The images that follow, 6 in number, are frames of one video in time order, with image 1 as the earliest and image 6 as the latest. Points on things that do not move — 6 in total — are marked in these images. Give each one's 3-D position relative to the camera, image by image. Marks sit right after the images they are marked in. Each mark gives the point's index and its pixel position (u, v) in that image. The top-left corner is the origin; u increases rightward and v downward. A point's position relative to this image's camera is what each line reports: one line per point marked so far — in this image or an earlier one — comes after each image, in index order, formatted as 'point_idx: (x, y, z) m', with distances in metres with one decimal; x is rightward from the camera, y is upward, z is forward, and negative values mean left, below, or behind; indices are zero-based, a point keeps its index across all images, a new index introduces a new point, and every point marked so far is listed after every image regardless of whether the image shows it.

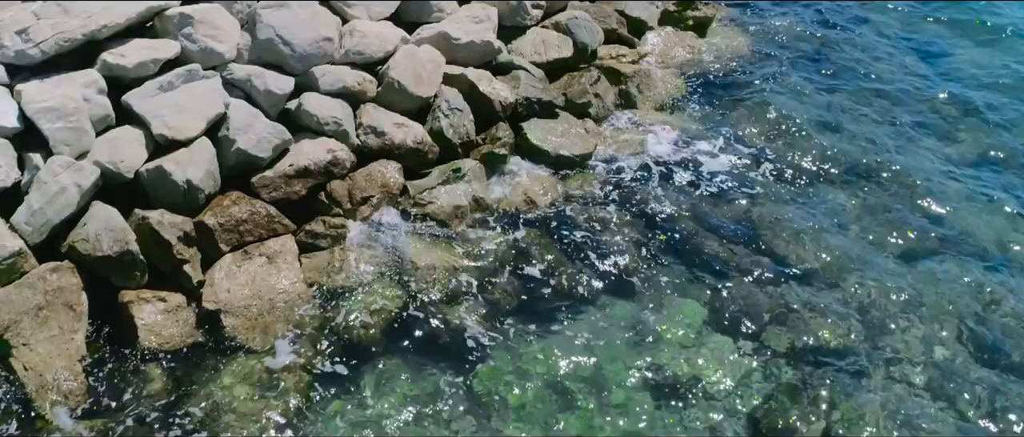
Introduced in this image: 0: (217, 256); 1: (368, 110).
0: (-2.6, -0.3, +8.8) m
1: (-1.5, +1.1, +10.0) m
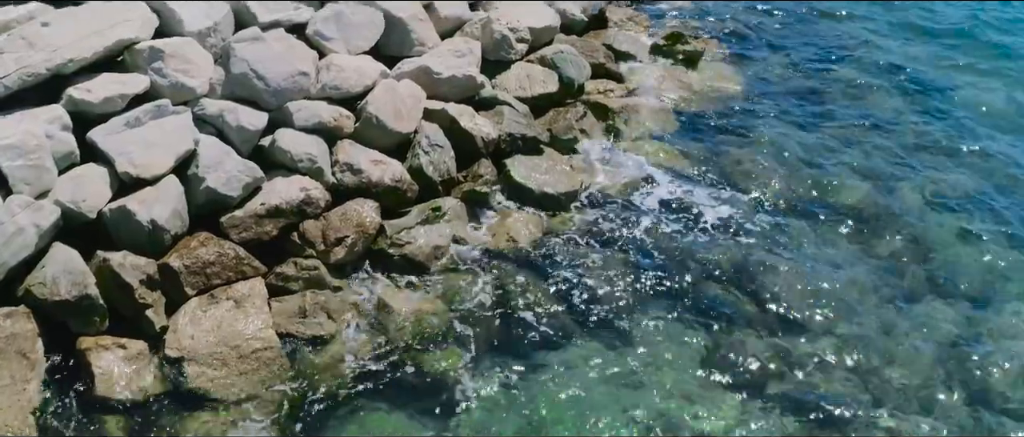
0: (-2.8, -0.7, +8.4) m
1: (-1.6, +0.7, +9.6) m
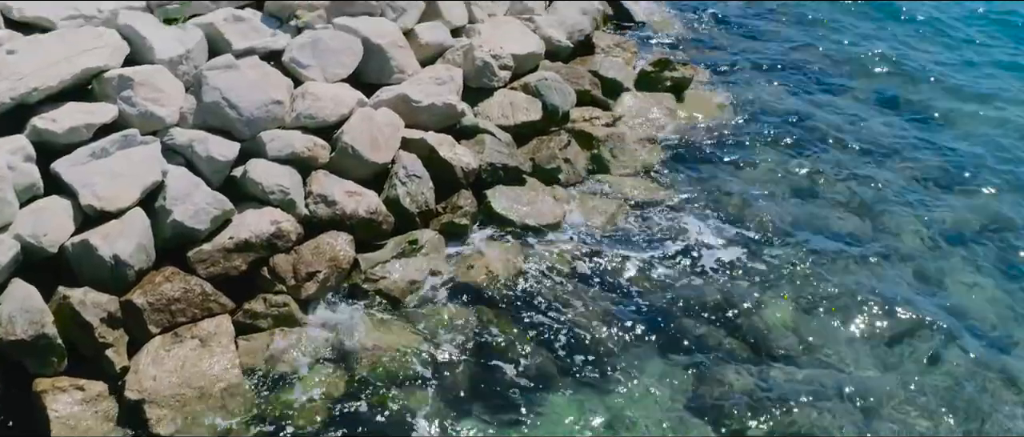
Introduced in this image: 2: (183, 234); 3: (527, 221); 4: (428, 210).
0: (-3.0, -1.0, +8.1) m
1: (-1.8, +0.4, +9.3) m
2: (-2.9, -0.1, +8.6) m
3: (+0.2, 0.0, +9.7) m
4: (-0.8, +0.1, +9.6) m
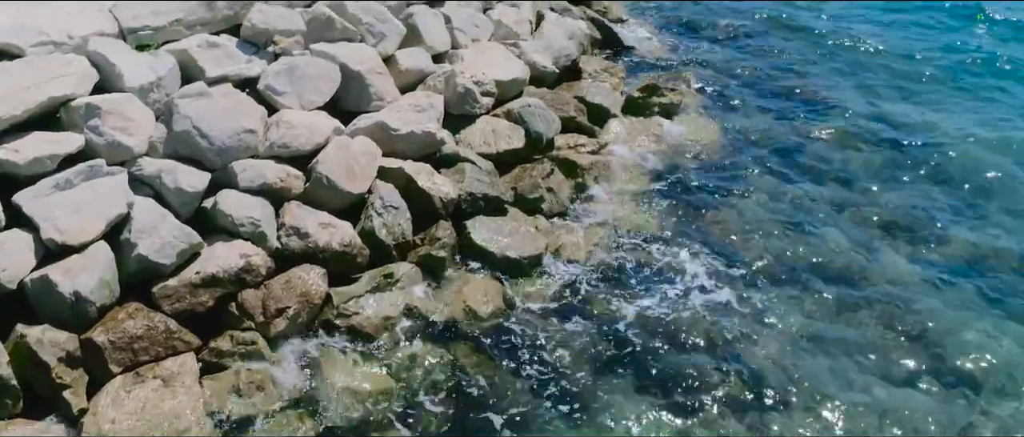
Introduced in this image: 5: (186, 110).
0: (-3.2, -1.3, +7.7) m
1: (-2.0, +0.1, +9.0) m
2: (-3.1, -0.4, +8.2) m
3: (0.0, -0.3, +9.4) m
4: (-1.0, -0.2, +9.3) m
5: (-3.1, +1.0, +9.3) m
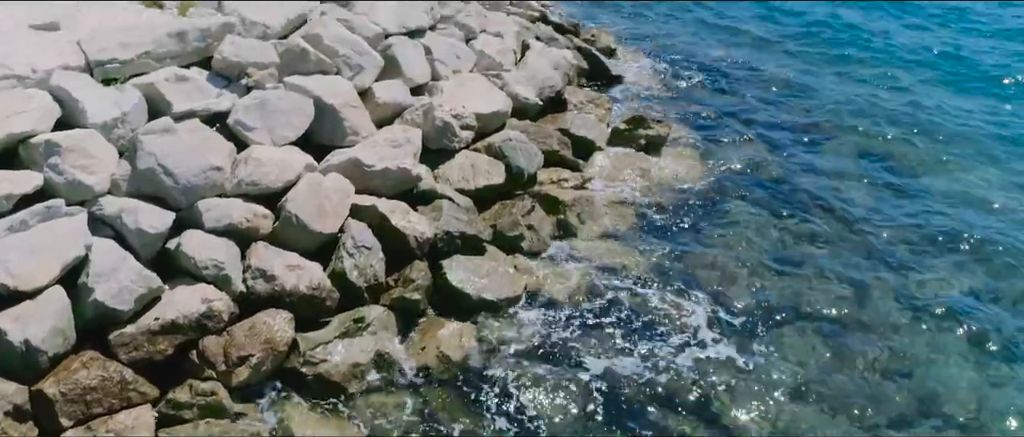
0: (-3.4, -1.6, +7.3) m
1: (-2.2, -0.3, +8.6) m
2: (-3.3, -0.8, +7.9) m
3: (-0.3, -0.7, +9.0) m
4: (-1.2, -0.6, +8.9) m
5: (-3.3, +0.6, +8.9) m
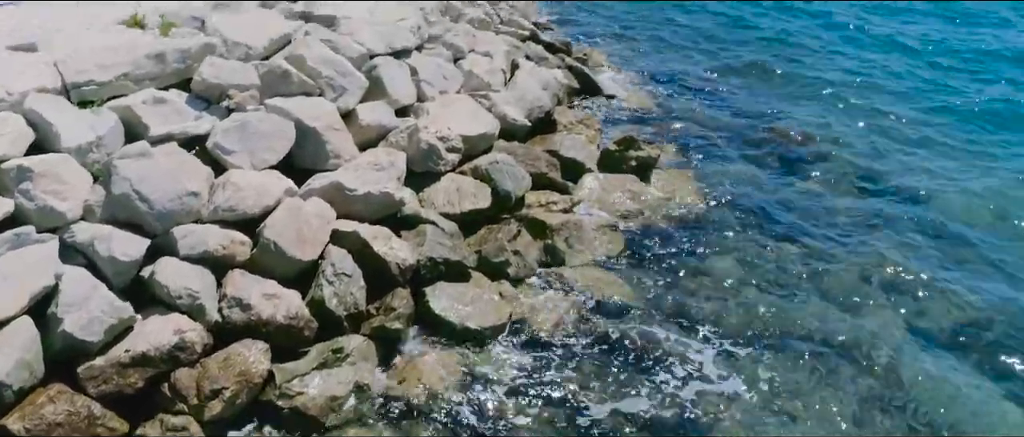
0: (-3.5, -1.8, +7.1) m
1: (-2.4, -0.5, +8.4) m
2: (-3.4, -1.0, +7.6) m
3: (-0.4, -0.9, +8.8) m
4: (-1.4, -0.8, +8.7) m
5: (-3.4, +0.4, +8.7) m
